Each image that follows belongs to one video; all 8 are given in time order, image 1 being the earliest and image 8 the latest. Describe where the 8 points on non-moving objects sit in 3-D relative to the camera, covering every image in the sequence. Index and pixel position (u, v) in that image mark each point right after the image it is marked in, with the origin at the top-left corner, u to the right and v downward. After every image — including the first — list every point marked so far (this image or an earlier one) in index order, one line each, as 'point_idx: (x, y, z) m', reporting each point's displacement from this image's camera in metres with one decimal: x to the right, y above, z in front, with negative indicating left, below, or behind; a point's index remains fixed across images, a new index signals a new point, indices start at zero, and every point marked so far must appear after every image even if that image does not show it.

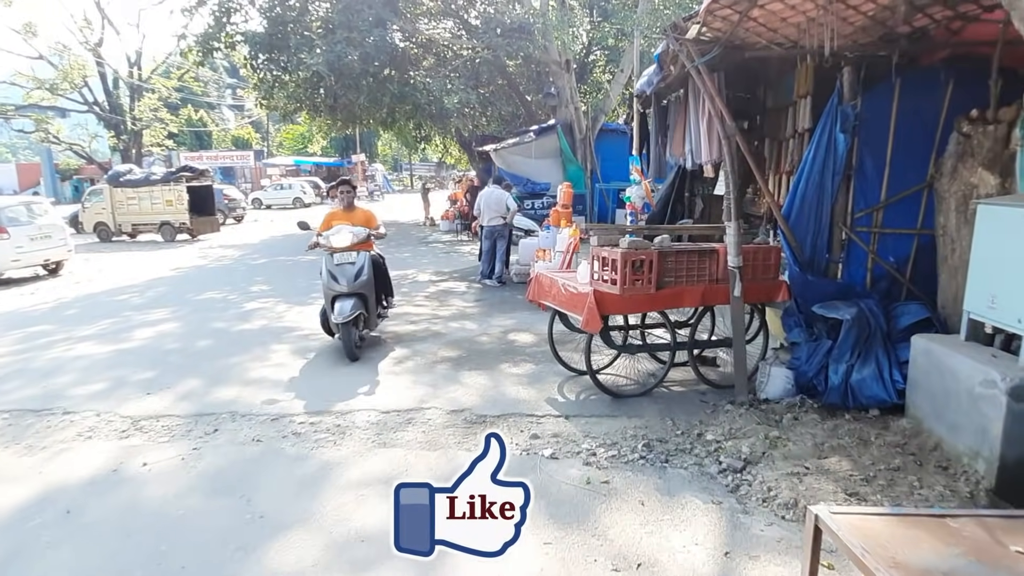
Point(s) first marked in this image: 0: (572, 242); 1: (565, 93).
0: (+0.8, +0.5, +8.5) m
1: (+1.2, +4.7, +17.2) m
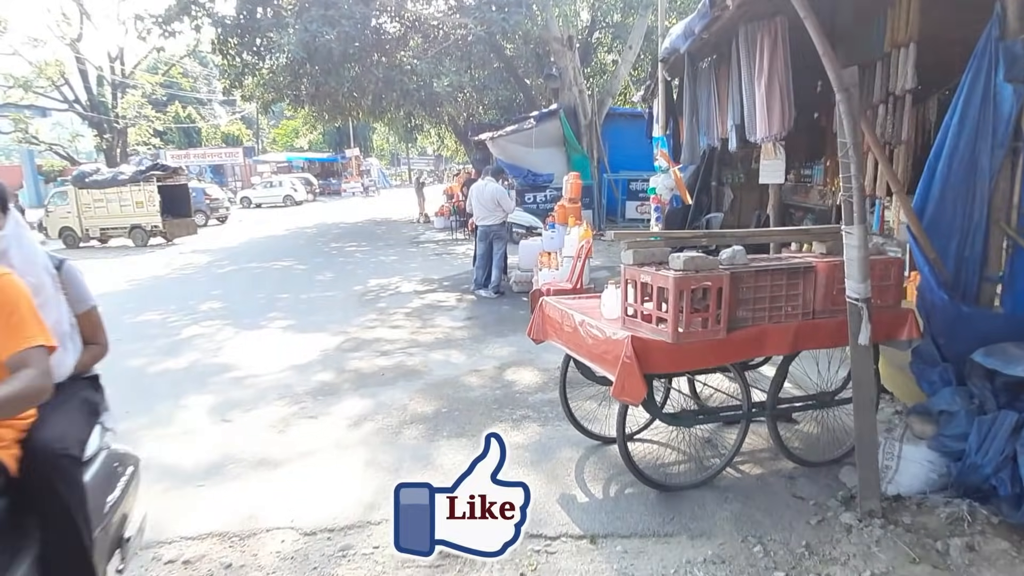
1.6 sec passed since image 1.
0: (+0.7, +0.4, +6.9) m
1: (+1.1, +4.7, +15.5) m
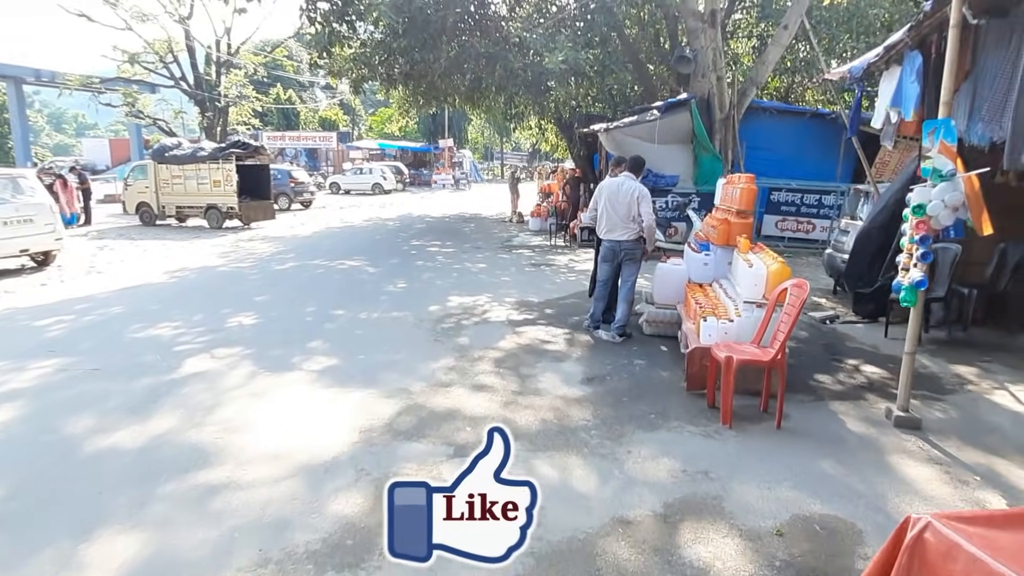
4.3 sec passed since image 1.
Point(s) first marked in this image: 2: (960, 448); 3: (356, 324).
0: (+1.7, -0.1, +4.3) m
1: (+3.5, +4.2, +12.8) m
2: (+2.6, -0.9, +4.0) m
3: (-1.5, -0.3, +6.7) m
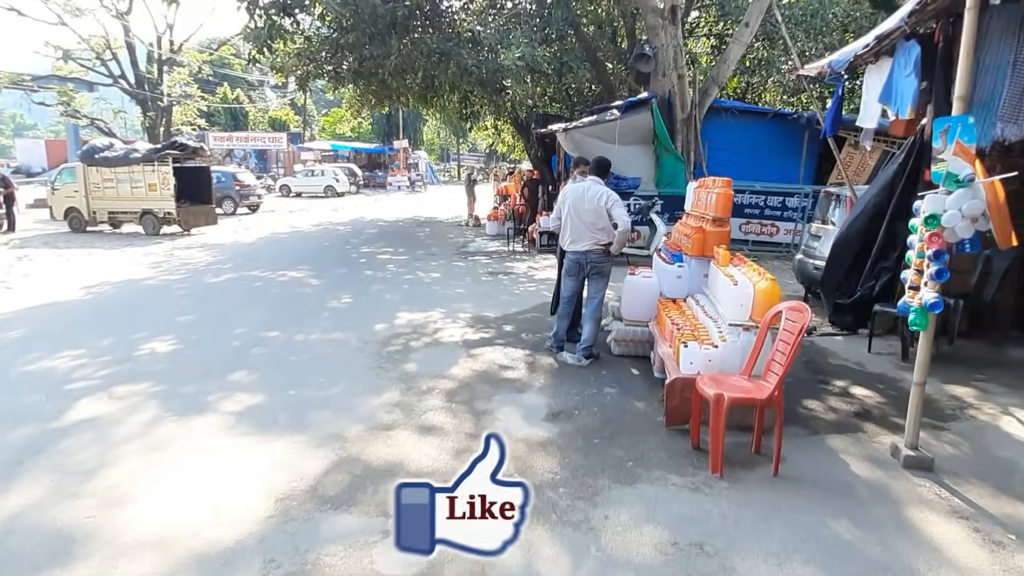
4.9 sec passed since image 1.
0: (+1.5, -0.2, +3.7) m
1: (+2.6, +4.1, +12.3) m
2: (+2.4, -1.0, +3.5) m
3: (-1.9, -0.5, +5.9) m
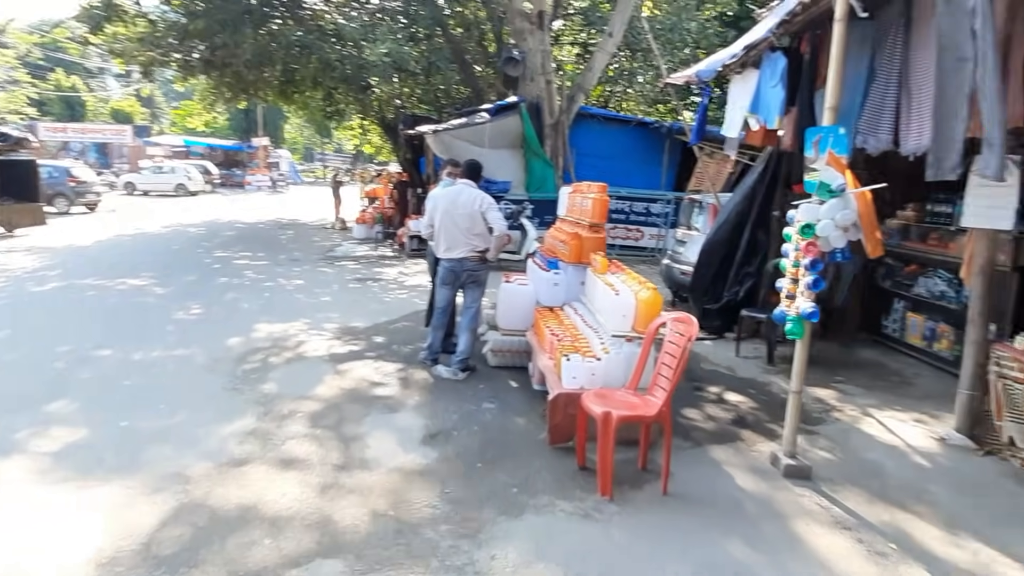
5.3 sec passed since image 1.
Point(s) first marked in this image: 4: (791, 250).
0: (+0.8, -0.2, +3.6) m
1: (+0.4, +4.0, +12.2) m
2: (+1.8, -1.1, +3.5) m
3: (-2.8, -0.6, +5.2) m
4: (+1.5, +0.2, +3.8) m
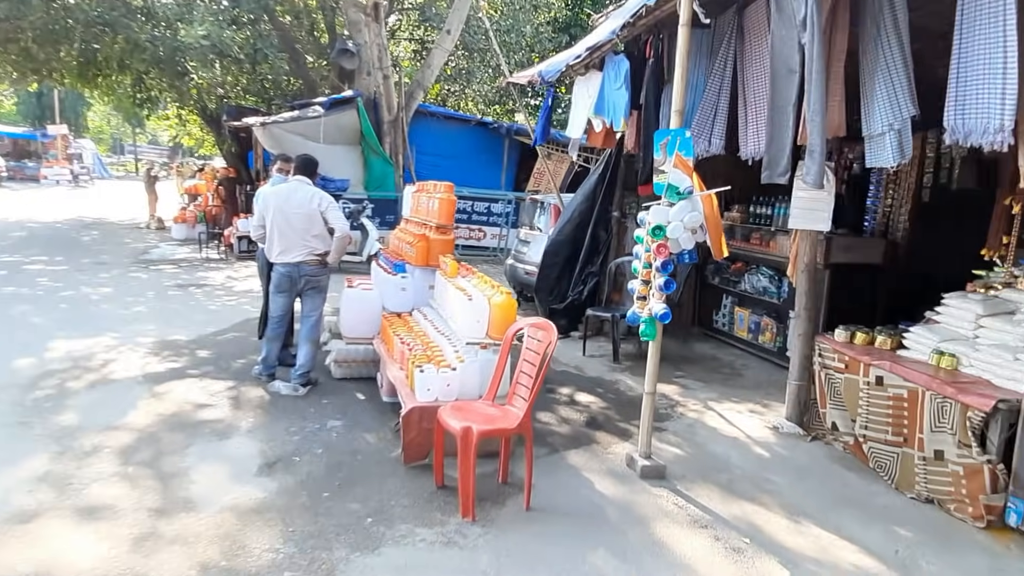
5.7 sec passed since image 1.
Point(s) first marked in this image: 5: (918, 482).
0: (+0.1, -0.3, +3.5) m
1: (-2.4, +4.0, +11.8) m
2: (+1.0, -1.1, +3.6) m
3: (-3.8, -0.7, +4.2) m
4: (+0.7, +0.2, +3.8) m
5: (+2.2, -1.0, +3.8) m
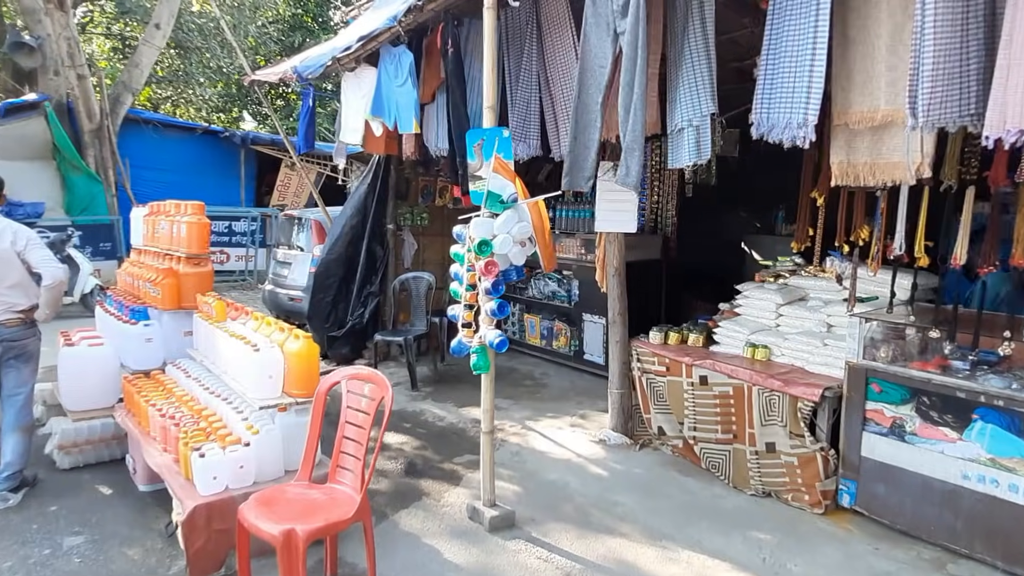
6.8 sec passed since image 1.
0: (-0.6, -0.4, +2.8) m
1: (-6.2, +3.3, +9.6) m
2: (+0.3, -1.2, +3.3) m
3: (-4.5, -1.3, +2.0) m
4: (-0.2, +0.1, +3.3) m
5: (+1.3, -1.0, +3.8) m
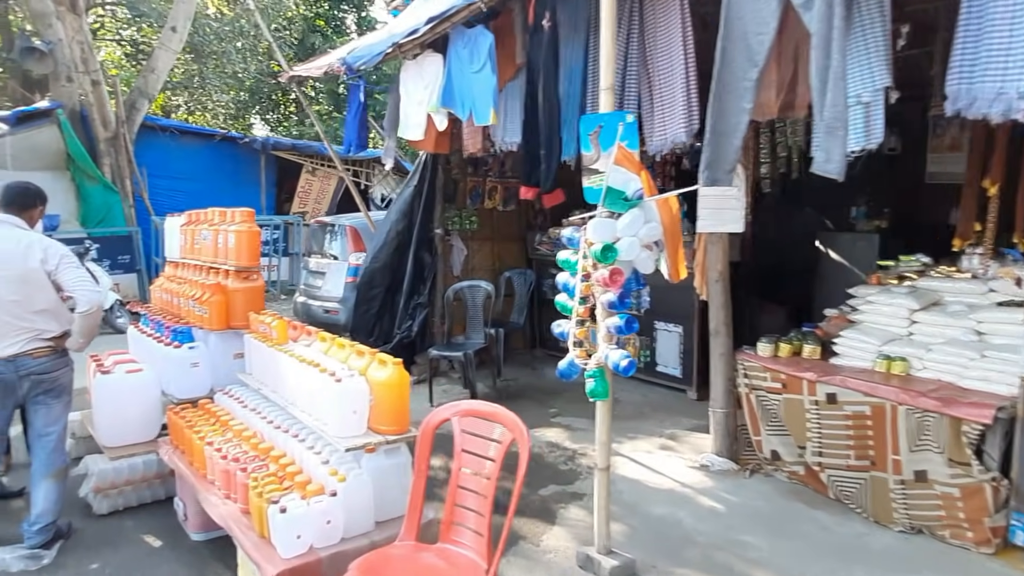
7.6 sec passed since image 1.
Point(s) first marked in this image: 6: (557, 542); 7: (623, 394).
0: (-0.1, -0.5, +2.3) m
1: (-5.8, +3.1, +9.2) m
2: (+0.8, -1.2, +2.8) m
3: (-4.0, -1.4, +1.6) m
4: (+0.3, 0.0, +2.8) m
5: (+1.8, -1.0, +3.3) m
6: (+0.2, -1.1, +3.2) m
7: (+0.9, -0.8, +5.5) m
